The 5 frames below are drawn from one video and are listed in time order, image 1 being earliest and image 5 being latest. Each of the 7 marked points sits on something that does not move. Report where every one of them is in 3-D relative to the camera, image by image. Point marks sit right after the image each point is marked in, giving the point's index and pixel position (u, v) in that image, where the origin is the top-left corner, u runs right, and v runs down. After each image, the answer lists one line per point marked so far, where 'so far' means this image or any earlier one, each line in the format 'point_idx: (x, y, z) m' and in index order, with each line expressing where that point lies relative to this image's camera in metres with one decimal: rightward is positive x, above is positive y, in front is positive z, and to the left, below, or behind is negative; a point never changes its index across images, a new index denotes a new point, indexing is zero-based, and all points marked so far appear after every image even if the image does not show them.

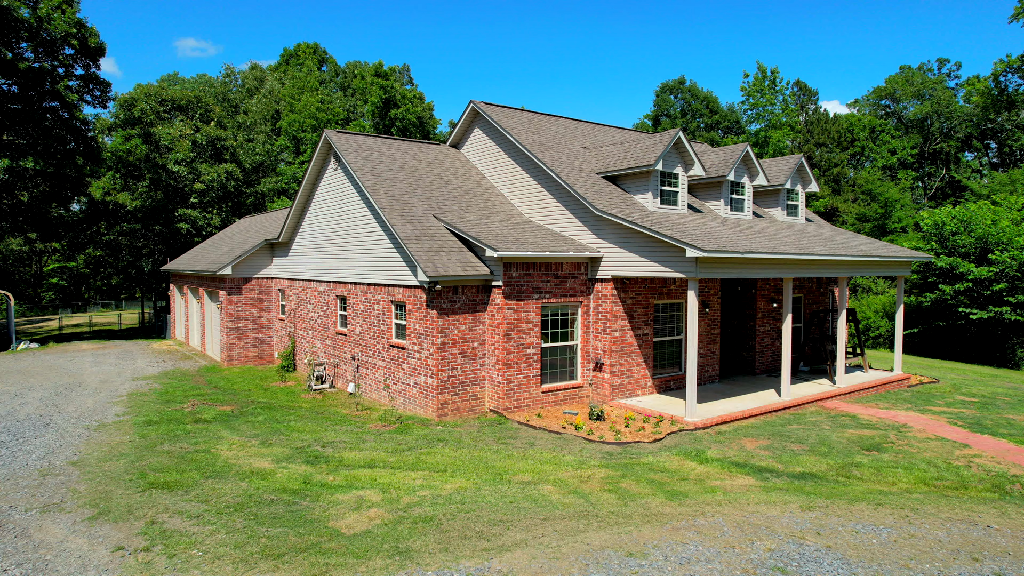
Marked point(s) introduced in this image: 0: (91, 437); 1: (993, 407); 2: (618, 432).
0: (-7.3, -2.6, +10.1) m
1: (+11.1, -2.7, +13.3) m
2: (+1.9, -2.6, +10.4) m
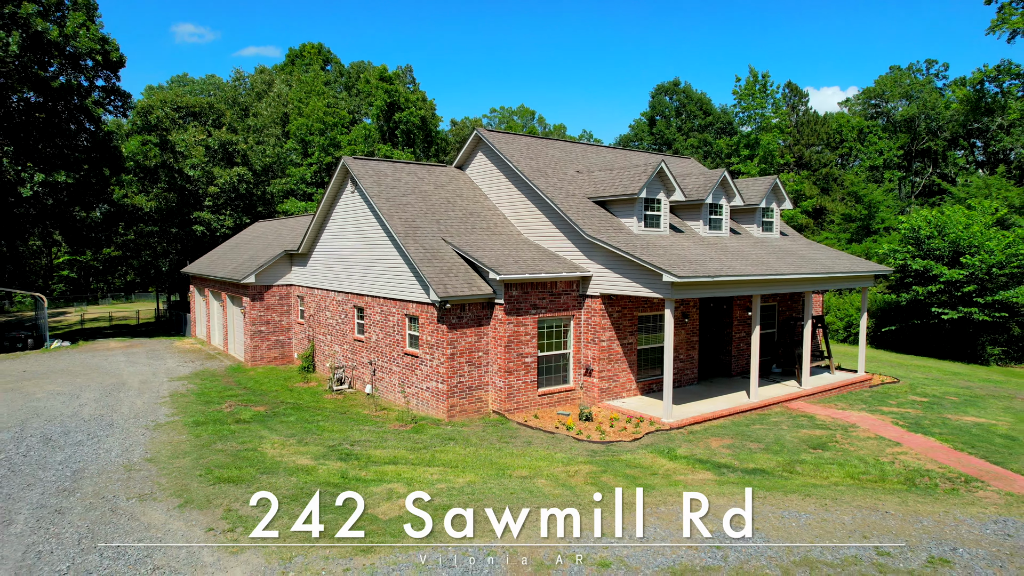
0: (-7.3, -3.0, +11.8) m
1: (+11.1, -3.1, +15.0) m
2: (+1.9, -3.0, +12.1) m
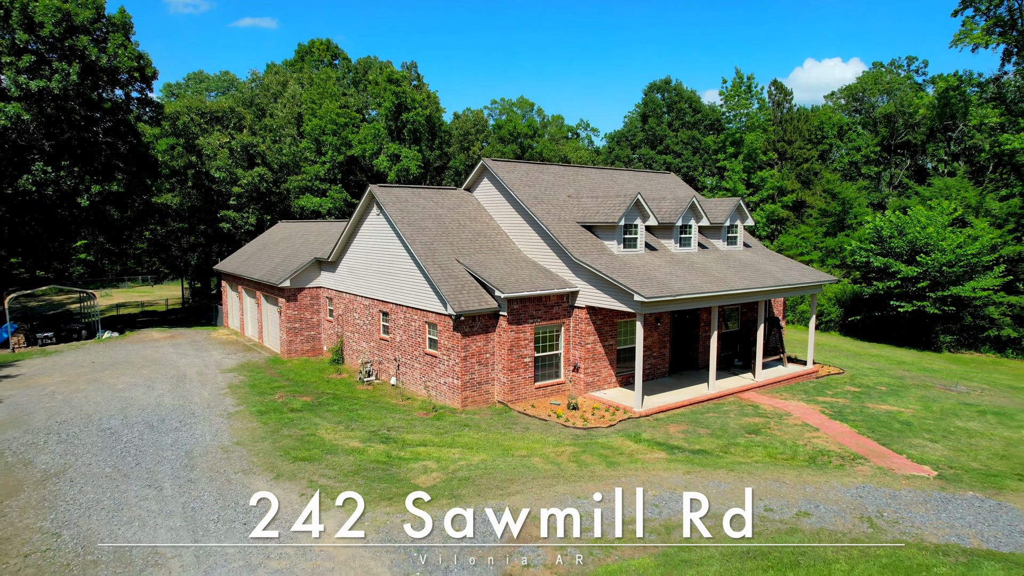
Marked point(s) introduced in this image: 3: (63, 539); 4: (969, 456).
0: (-7.3, -3.5, +14.9) m
1: (+11.2, -3.4, +18.1) m
2: (+2.0, -3.5, +15.3) m
3: (-7.2, -4.0, +9.3) m
4: (+10.1, -3.7, +12.7) m
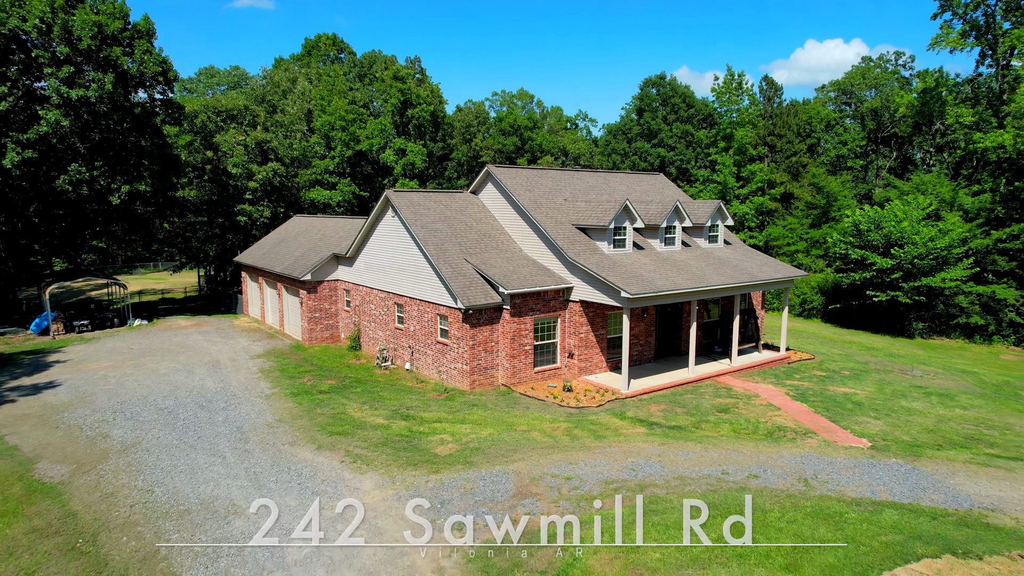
0: (-7.2, -3.5, +17.2) m
1: (+11.2, -3.3, +20.4) m
2: (+2.0, -3.4, +17.5) m
3: (-7.1, -4.1, +11.5) m
4: (+10.2, -3.7, +15.0) m
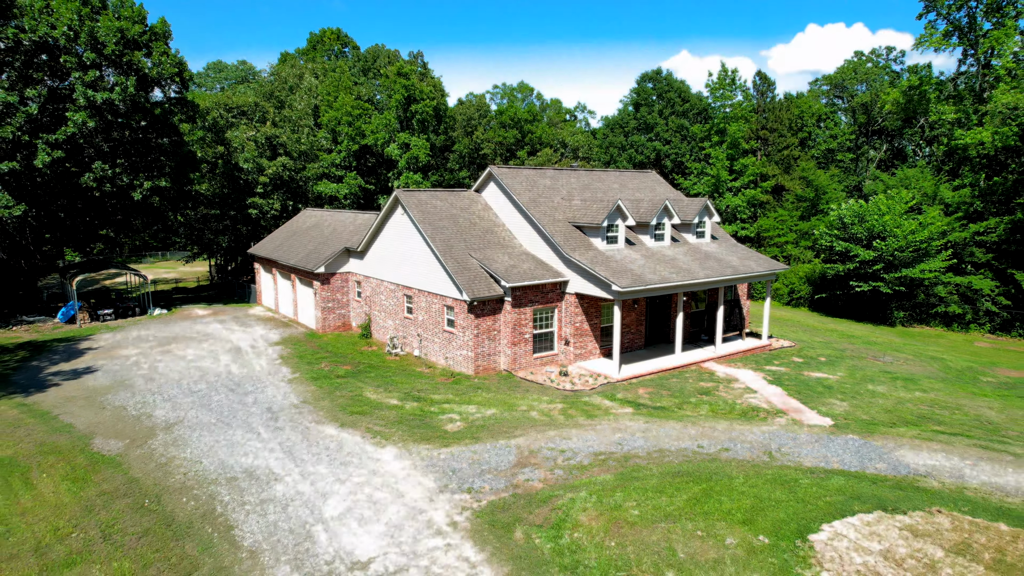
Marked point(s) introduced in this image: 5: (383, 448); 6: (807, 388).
0: (-7.2, -3.2, +18.9) m
1: (+11.3, -3.0, +22.1) m
2: (+2.1, -3.2, +19.2) m
3: (-7.1, -4.0, +13.2) m
4: (+10.2, -3.6, +16.7) m
5: (-3.1, -3.8, +14.3) m
6: (+9.8, -3.3, +19.1) m
